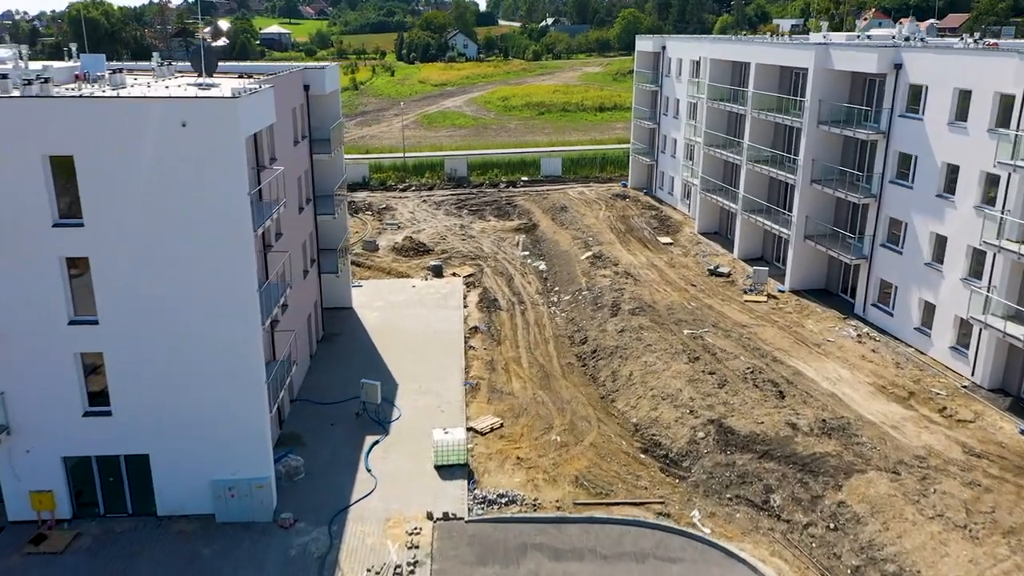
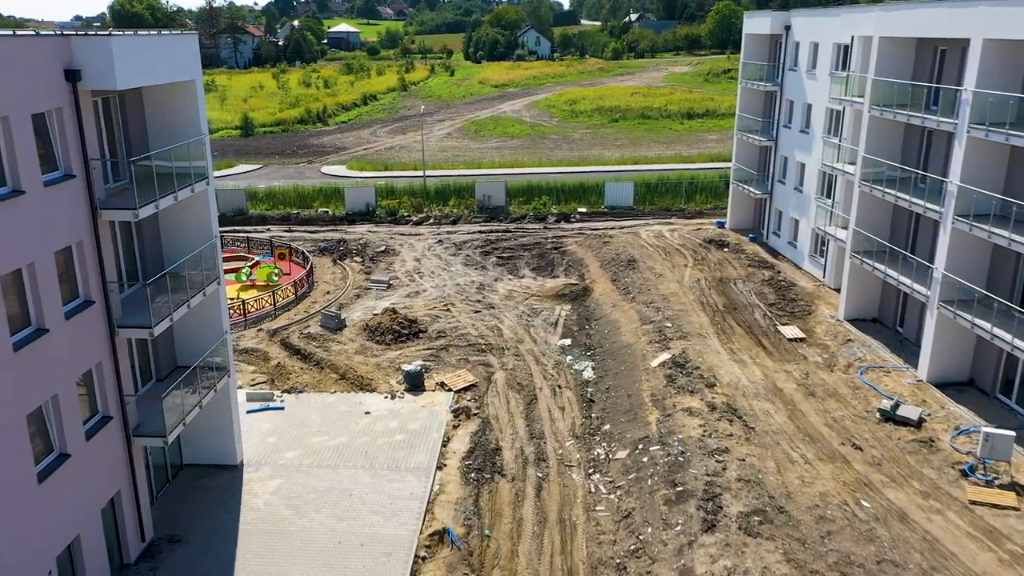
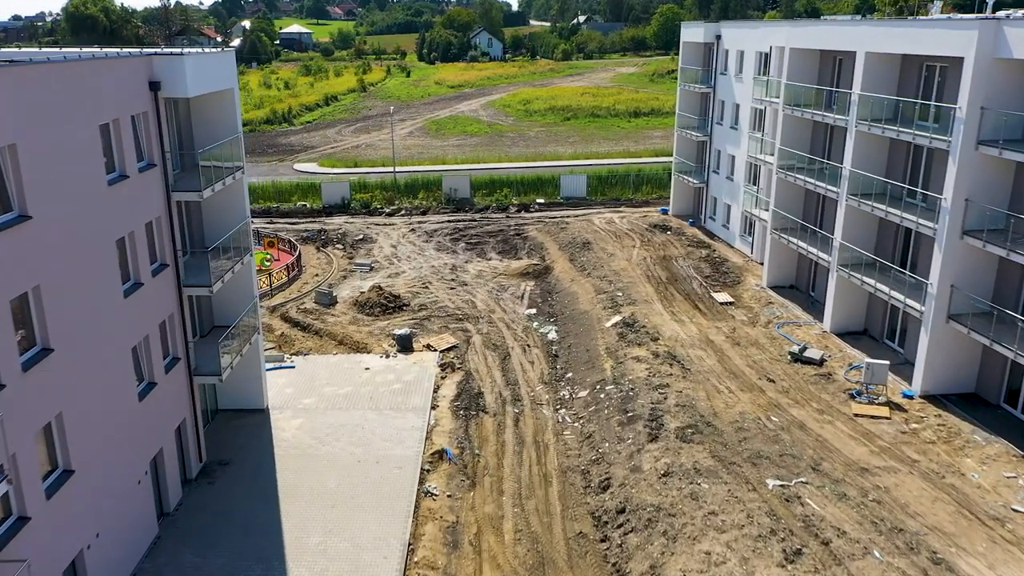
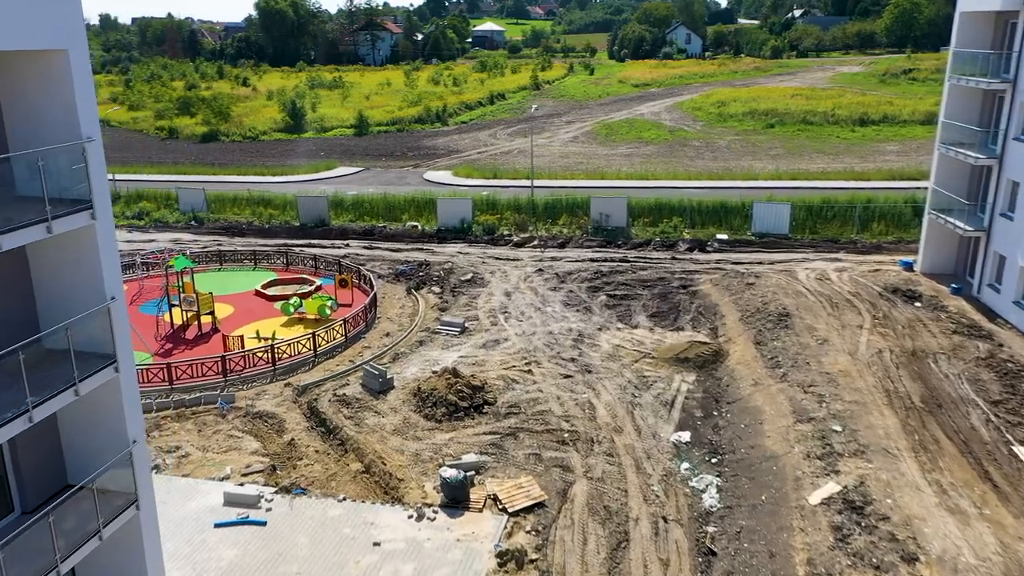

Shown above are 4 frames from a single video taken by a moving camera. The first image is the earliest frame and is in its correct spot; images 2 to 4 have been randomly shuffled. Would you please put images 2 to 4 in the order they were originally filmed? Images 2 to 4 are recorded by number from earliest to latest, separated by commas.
3, 2, 4
